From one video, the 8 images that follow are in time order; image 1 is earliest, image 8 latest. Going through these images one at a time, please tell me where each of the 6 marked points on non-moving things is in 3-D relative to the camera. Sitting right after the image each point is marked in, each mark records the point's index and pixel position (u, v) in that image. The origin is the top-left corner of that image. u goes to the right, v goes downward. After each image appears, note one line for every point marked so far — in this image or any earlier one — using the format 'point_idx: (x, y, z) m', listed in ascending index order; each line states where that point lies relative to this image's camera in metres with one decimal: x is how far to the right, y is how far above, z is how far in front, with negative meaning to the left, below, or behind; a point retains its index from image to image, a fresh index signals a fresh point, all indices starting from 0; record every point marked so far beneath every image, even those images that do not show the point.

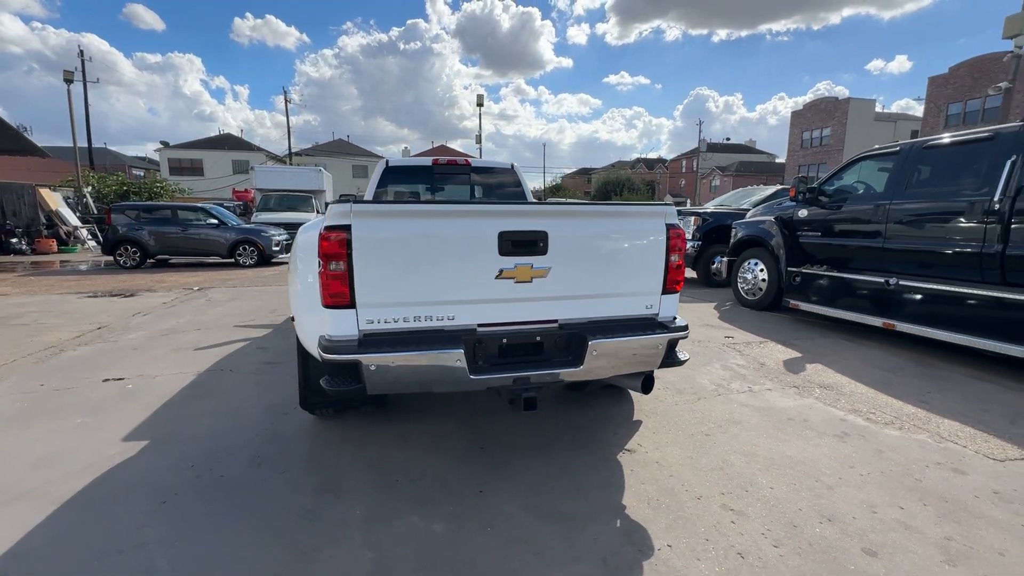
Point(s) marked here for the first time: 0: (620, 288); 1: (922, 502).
0: (+0.7, 0.0, +3.0) m
1: (+2.5, -1.3, +2.8) m
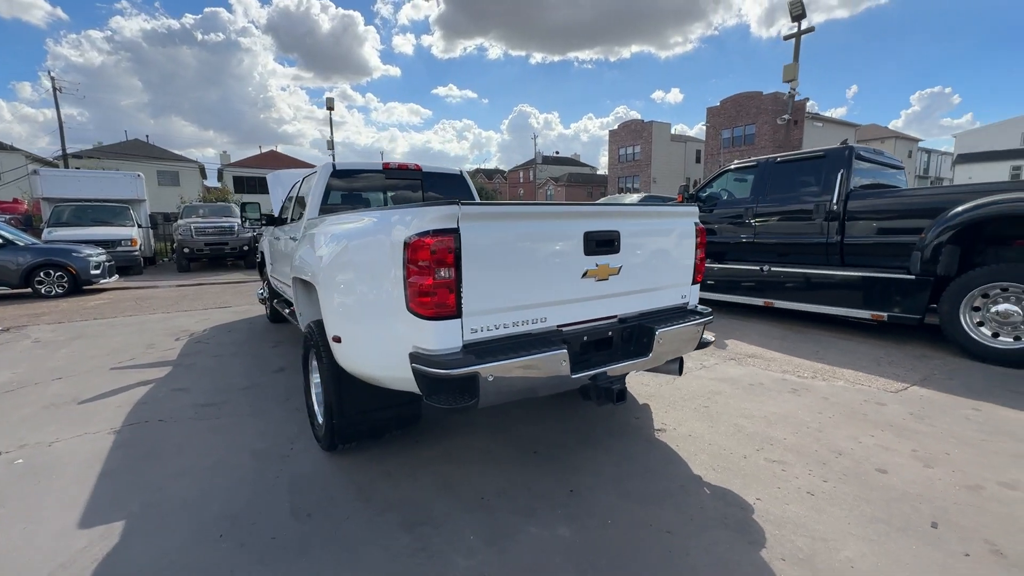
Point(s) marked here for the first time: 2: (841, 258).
0: (+1.1, 0.0, +3.3) m
1: (+2.9, -1.1, +3.7) m
2: (+4.8, +0.4, +6.9) m
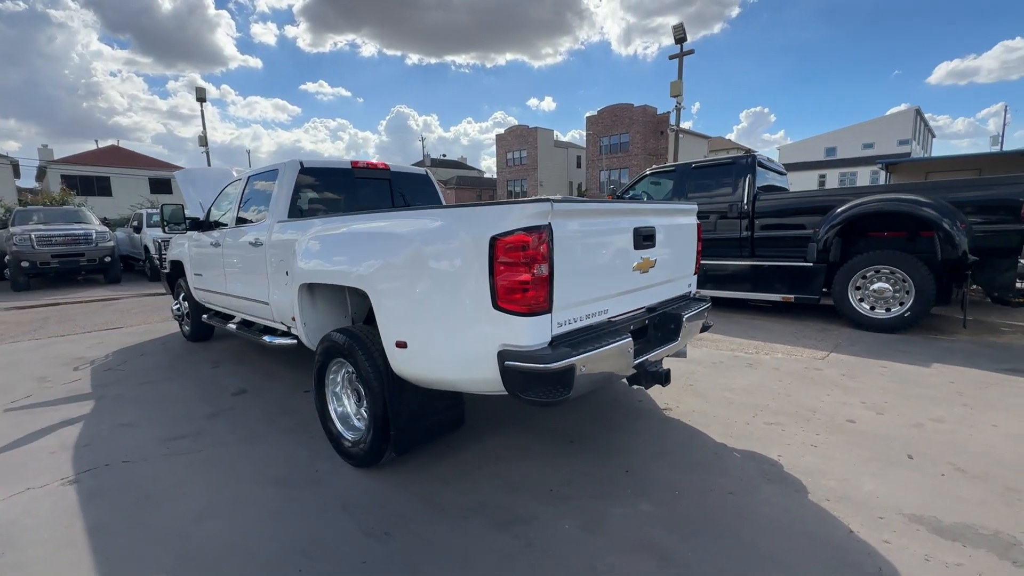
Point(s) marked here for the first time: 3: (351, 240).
0: (+1.3, +0.1, +3.7) m
1: (+3.0, -0.9, +4.4) m
2: (+4.1, +0.6, +8.1) m
3: (-1.0, +0.3, +3.1) m
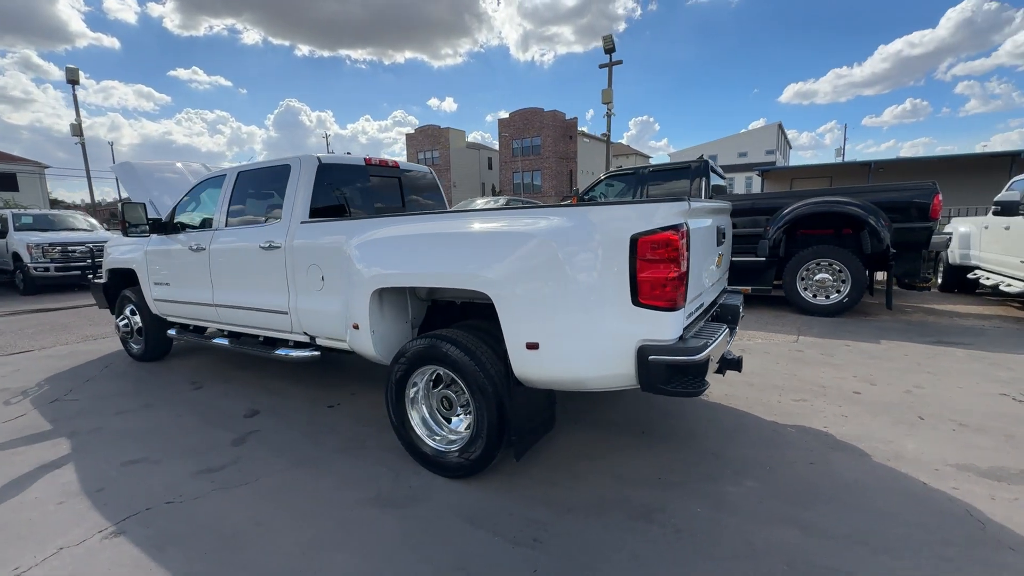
0: (+1.8, +0.2, +4.0) m
1: (+3.3, -0.8, +5.1) m
2: (+3.6, +0.8, +8.8) m
3: (-0.4, +0.3, +2.9) m
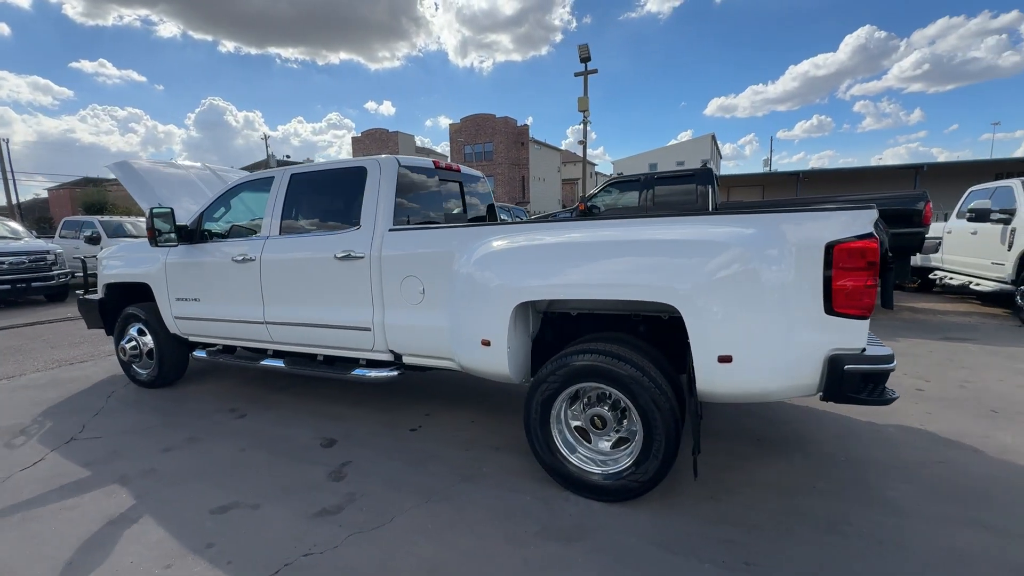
0: (+2.6, +0.1, +4.1) m
1: (+4.0, -0.9, +5.3) m
2: (+3.8, +0.7, +9.1) m
3: (+0.6, +0.2, +2.8) m
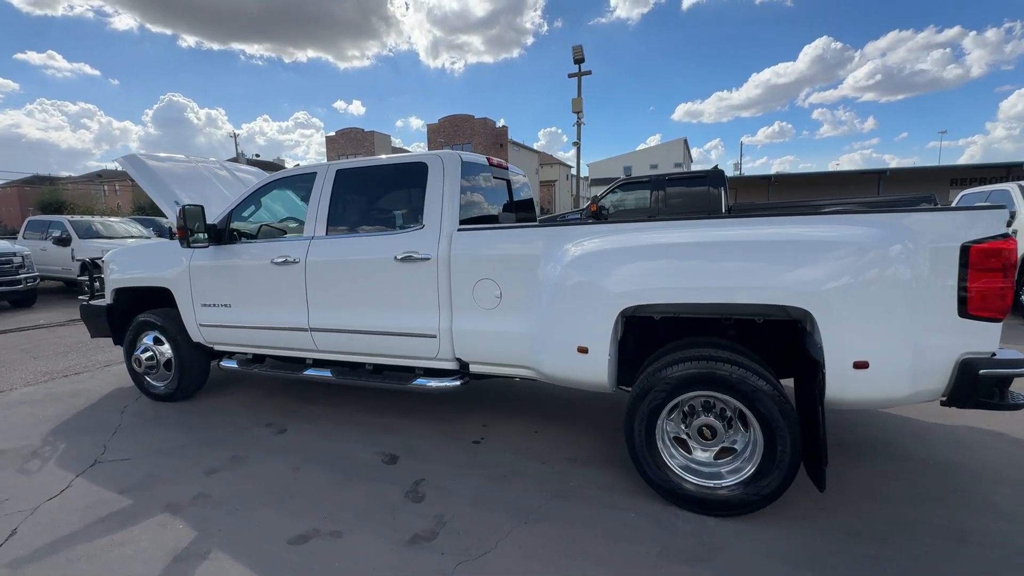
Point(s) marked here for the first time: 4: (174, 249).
0: (+3.1, +0.1, +4.0) m
1: (+4.5, -0.9, +5.4) m
2: (+4.0, +0.7, +9.1) m
3: (+1.2, +0.2, +2.6) m
4: (-3.2, +0.4, +4.5) m
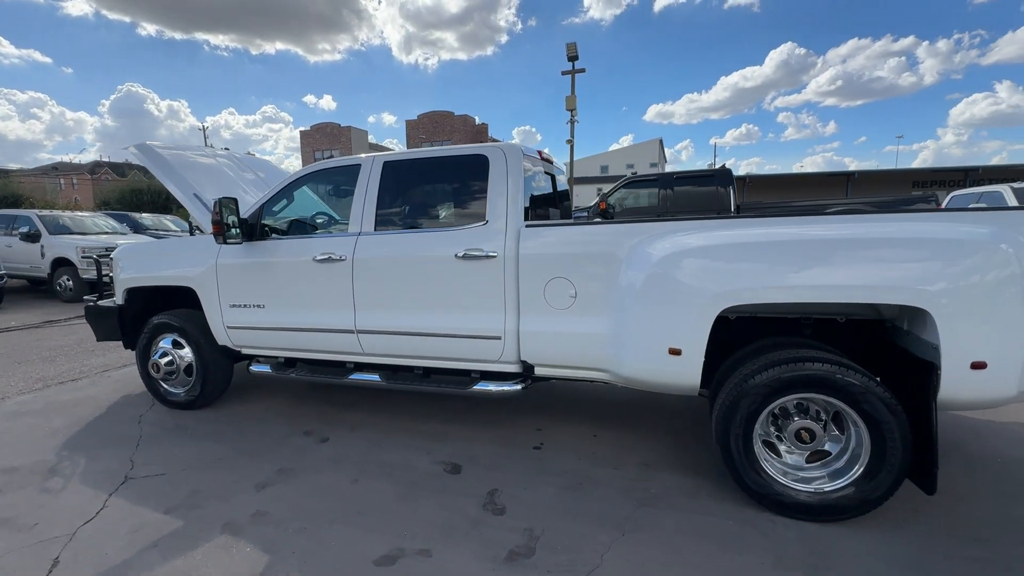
0: (+3.5, +0.1, +4.1) m
1: (+4.9, -0.9, +5.5) m
2: (+4.2, +0.7, +9.2) m
3: (+1.7, +0.2, +2.6) m
4: (-2.8, +0.4, +4.1) m
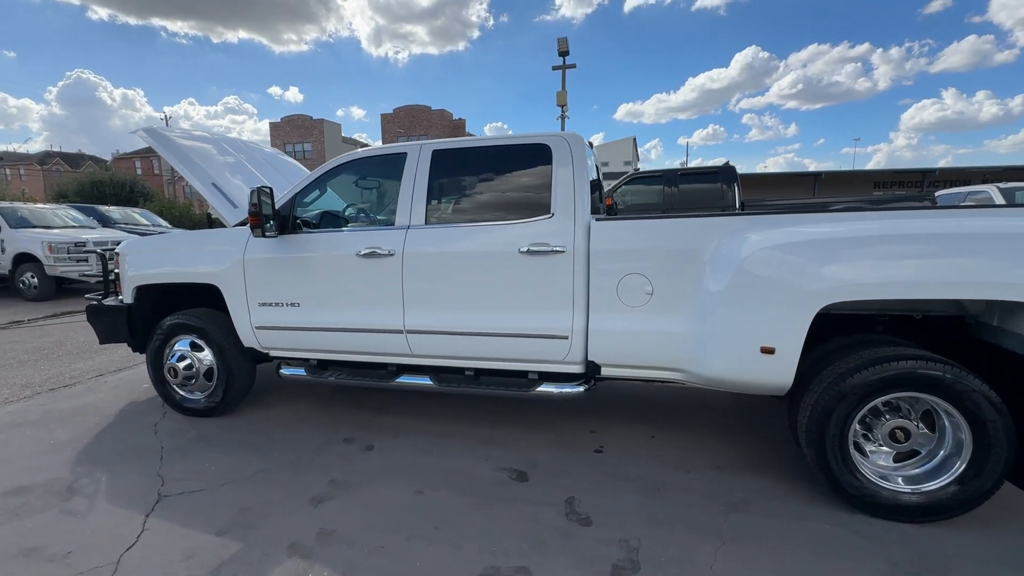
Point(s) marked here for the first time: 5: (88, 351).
0: (+3.9, +0.2, +4.1) m
1: (+5.2, -0.8, +5.6) m
2: (+4.3, +0.8, +9.3) m
3: (+2.2, +0.2, +2.5) m
4: (-2.4, +0.4, +3.8) m
5: (-5.6, -0.8, +6.3) m
